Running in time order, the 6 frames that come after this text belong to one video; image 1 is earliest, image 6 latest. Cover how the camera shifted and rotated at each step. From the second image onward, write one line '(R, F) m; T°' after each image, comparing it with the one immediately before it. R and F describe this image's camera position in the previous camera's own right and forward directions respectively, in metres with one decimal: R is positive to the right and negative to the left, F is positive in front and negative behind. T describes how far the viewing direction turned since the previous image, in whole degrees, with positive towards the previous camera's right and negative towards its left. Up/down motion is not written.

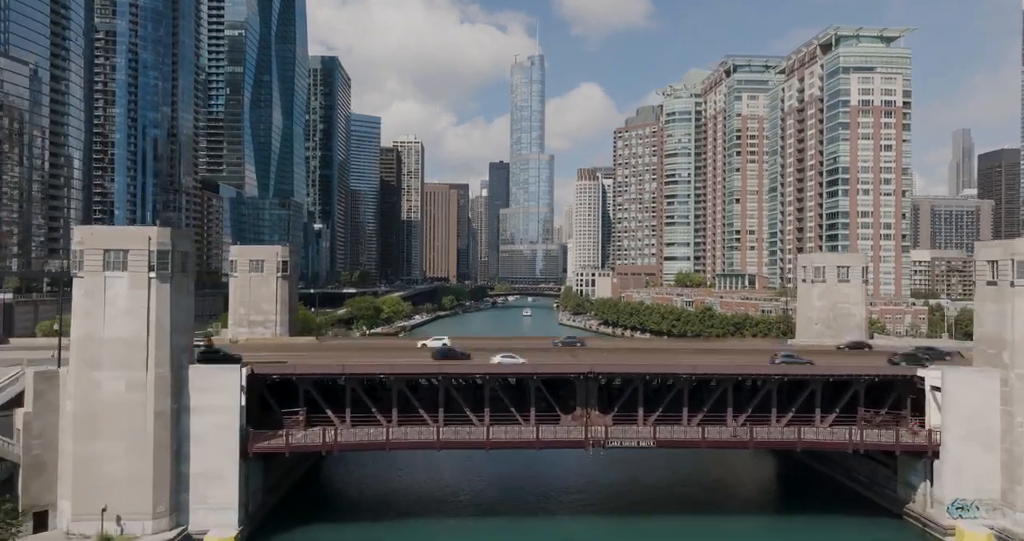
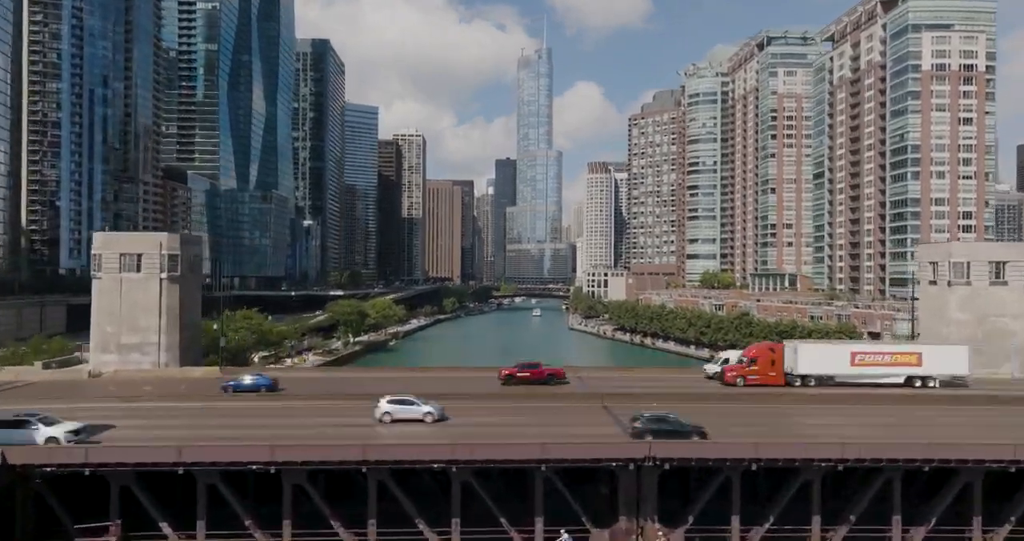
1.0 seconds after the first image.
(+0.5, +16.6) m; -1°
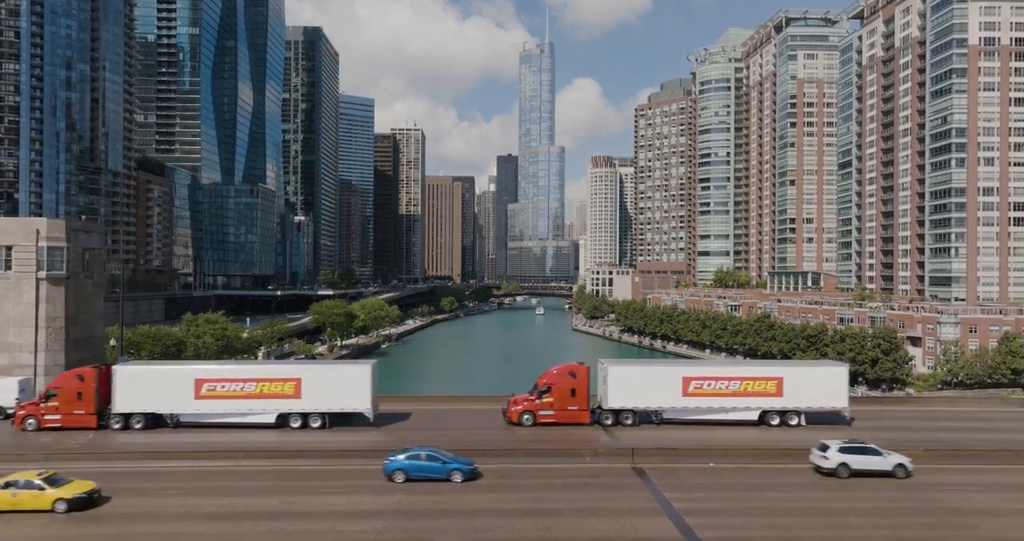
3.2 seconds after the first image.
(+0.3, +8.6) m; 0°
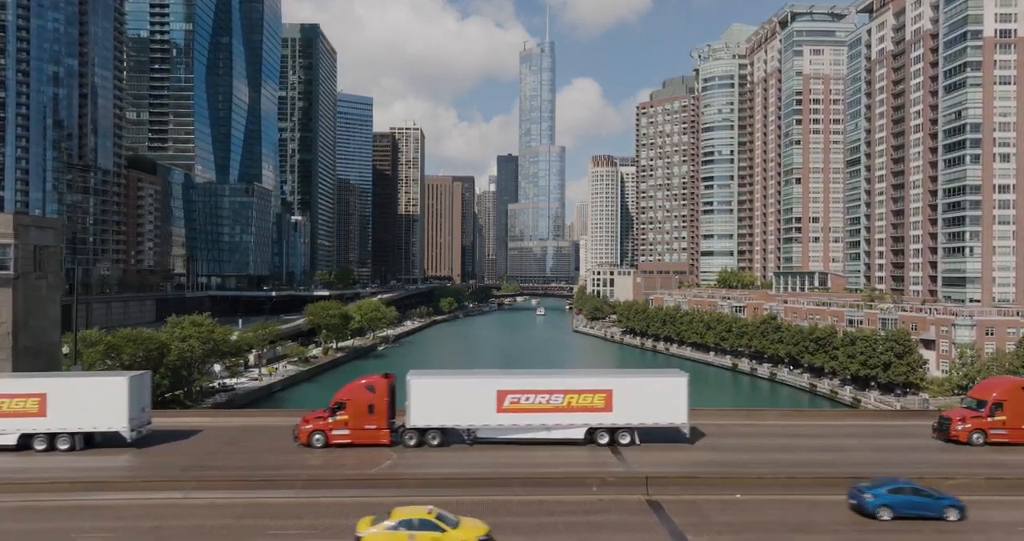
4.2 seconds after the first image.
(+0.1, +2.6) m; 0°
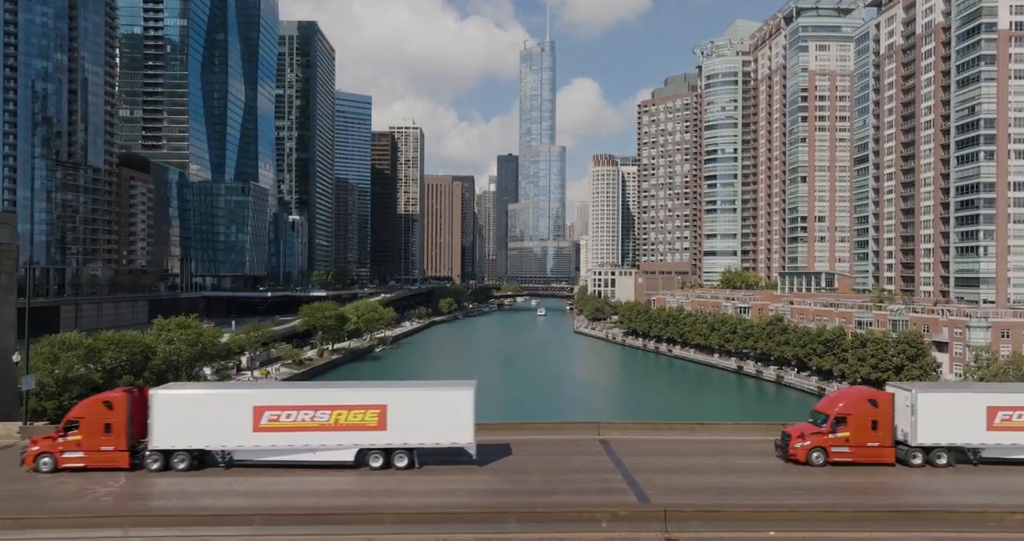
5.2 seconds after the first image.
(+0.1, +2.2) m; 0°
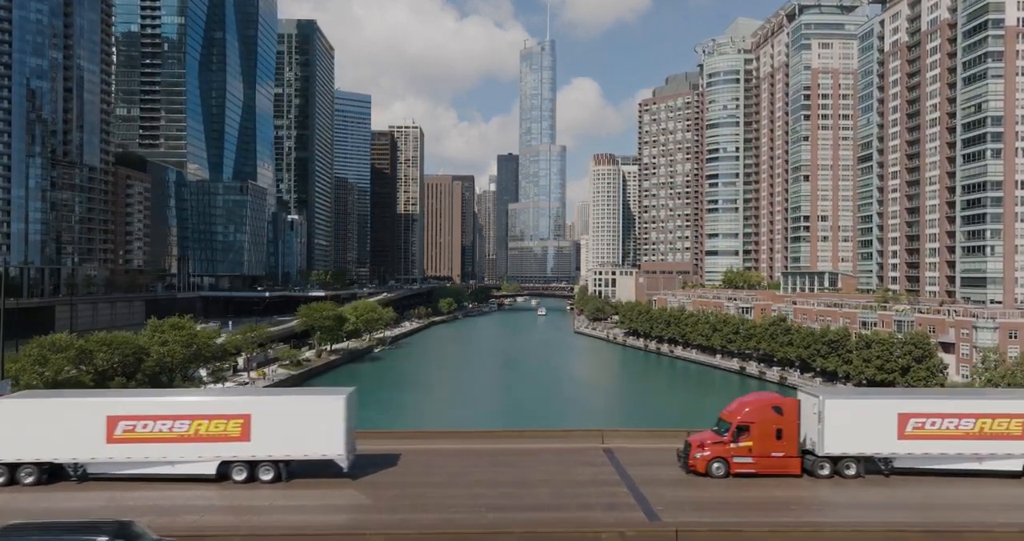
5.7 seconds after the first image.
(0.0, +1.0) m; 0°
